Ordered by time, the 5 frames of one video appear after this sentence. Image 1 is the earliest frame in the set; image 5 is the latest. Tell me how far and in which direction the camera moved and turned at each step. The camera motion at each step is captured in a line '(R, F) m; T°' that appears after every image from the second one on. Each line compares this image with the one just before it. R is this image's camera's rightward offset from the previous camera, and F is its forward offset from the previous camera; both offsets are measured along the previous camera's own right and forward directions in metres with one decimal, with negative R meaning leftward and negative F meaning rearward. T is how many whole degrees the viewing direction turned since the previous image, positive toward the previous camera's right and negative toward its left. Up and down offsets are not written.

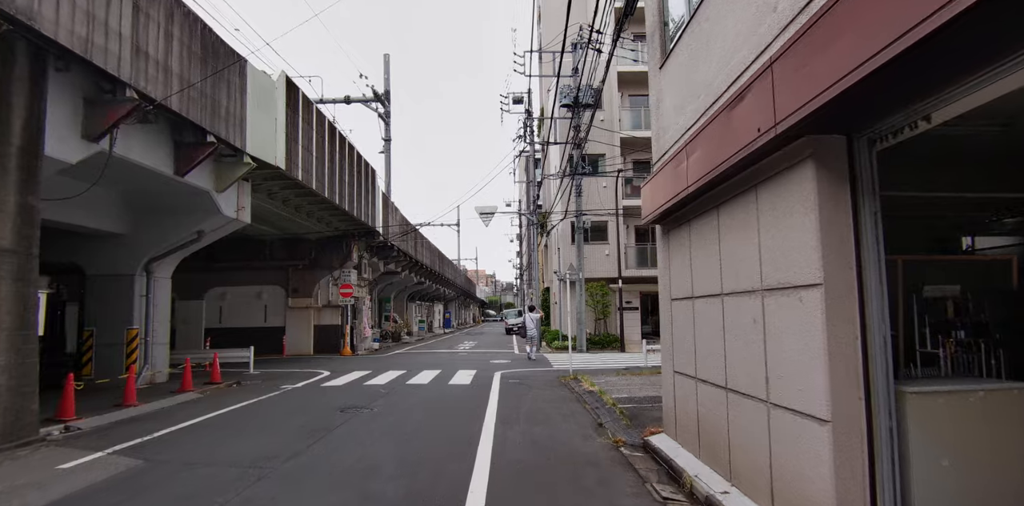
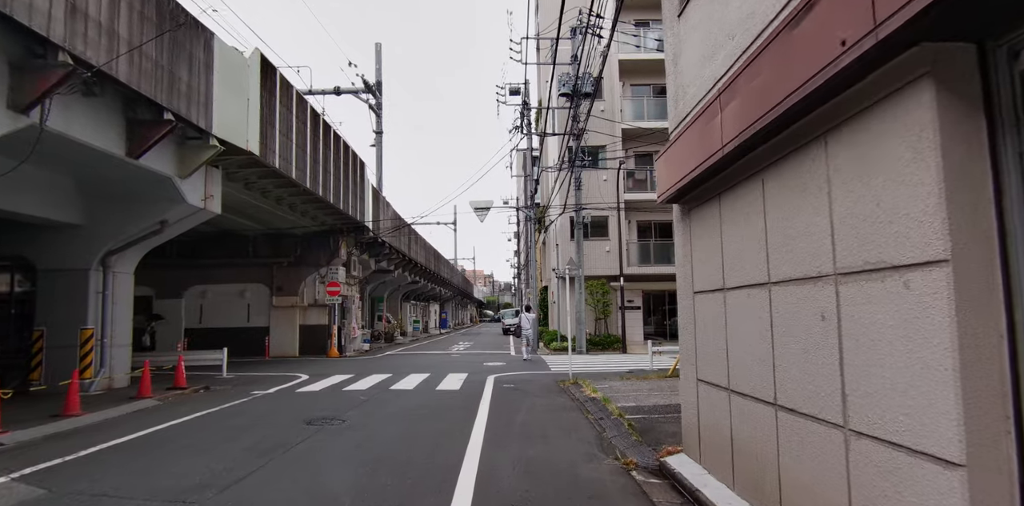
(+0.1, +1.2) m; 0°
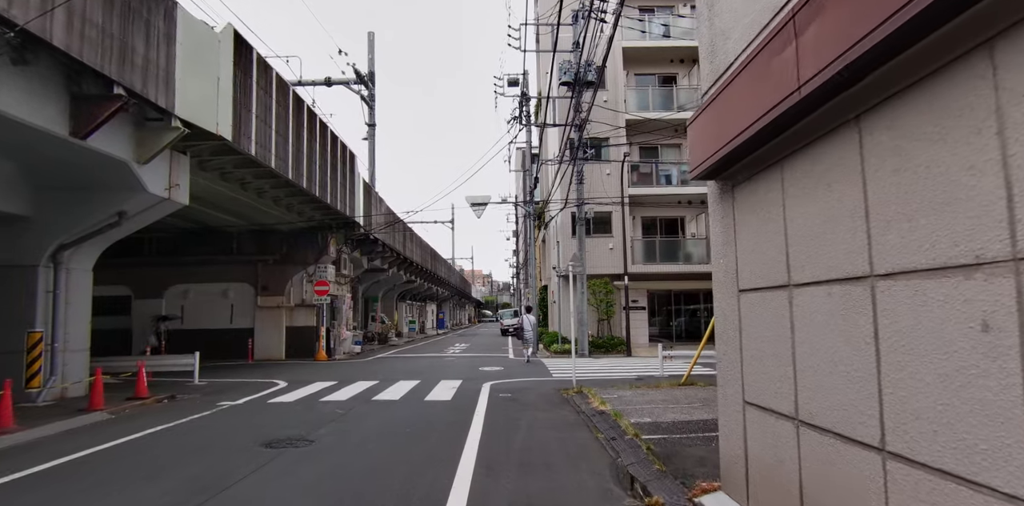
(0.0, +1.2) m; 0°
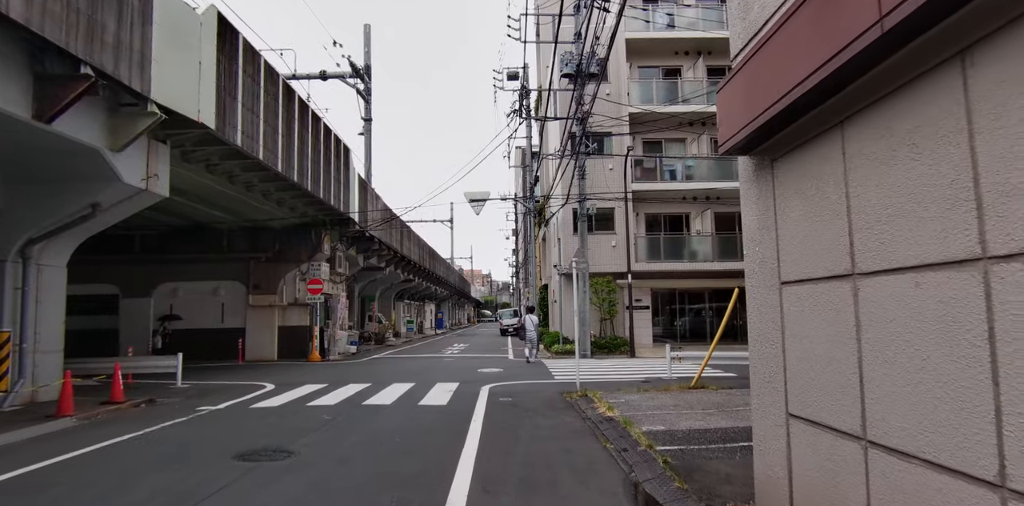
(0.0, +0.7) m; 0°
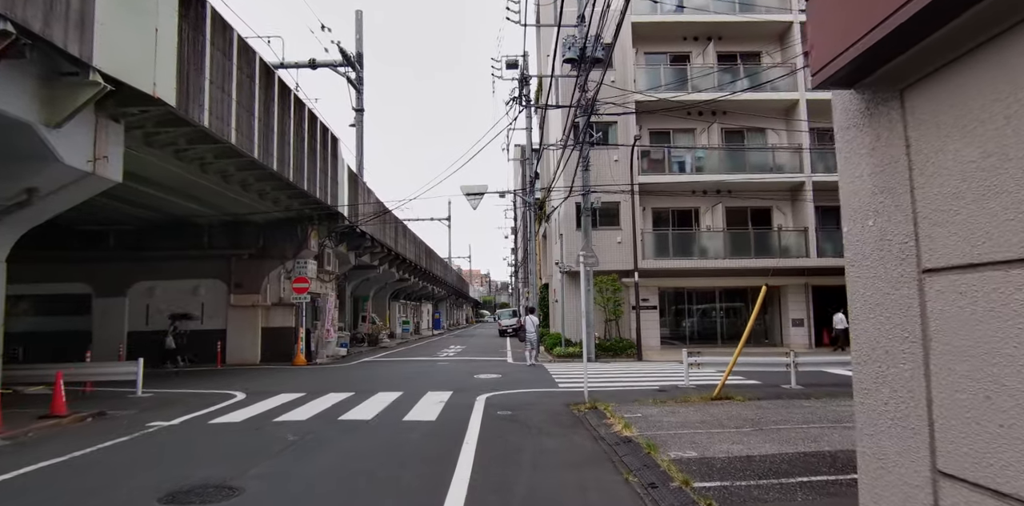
(0.0, +1.3) m; 0°
